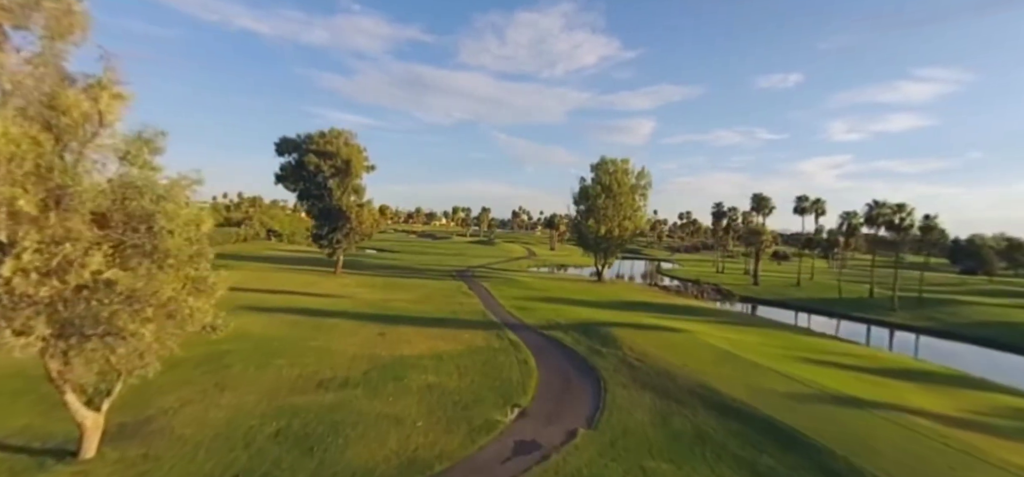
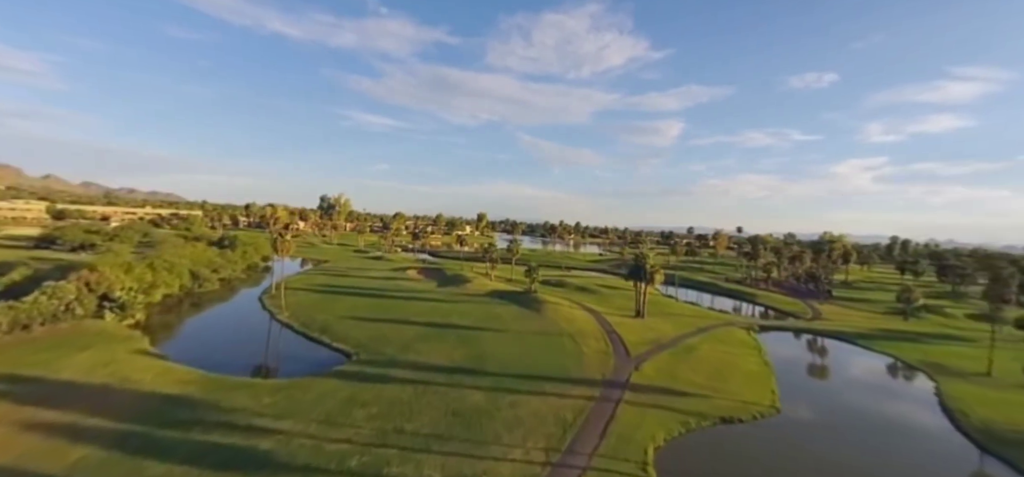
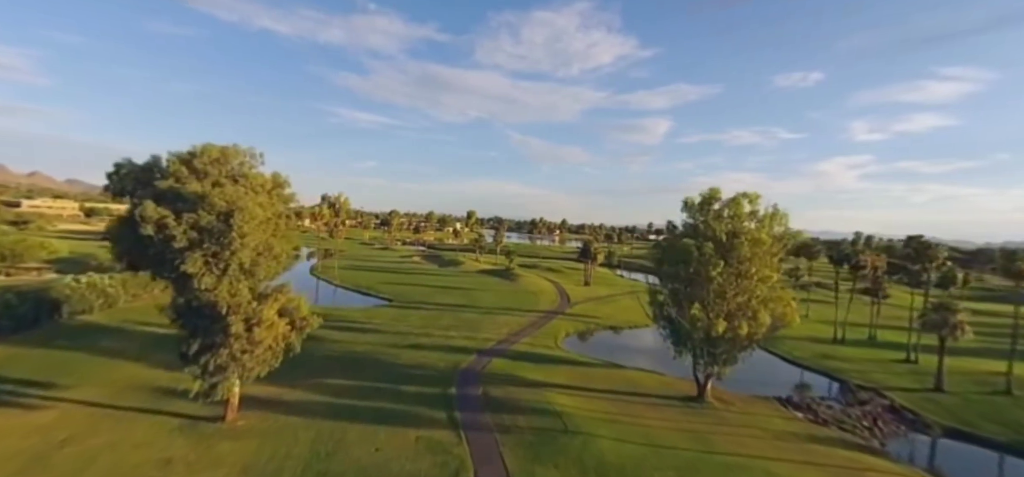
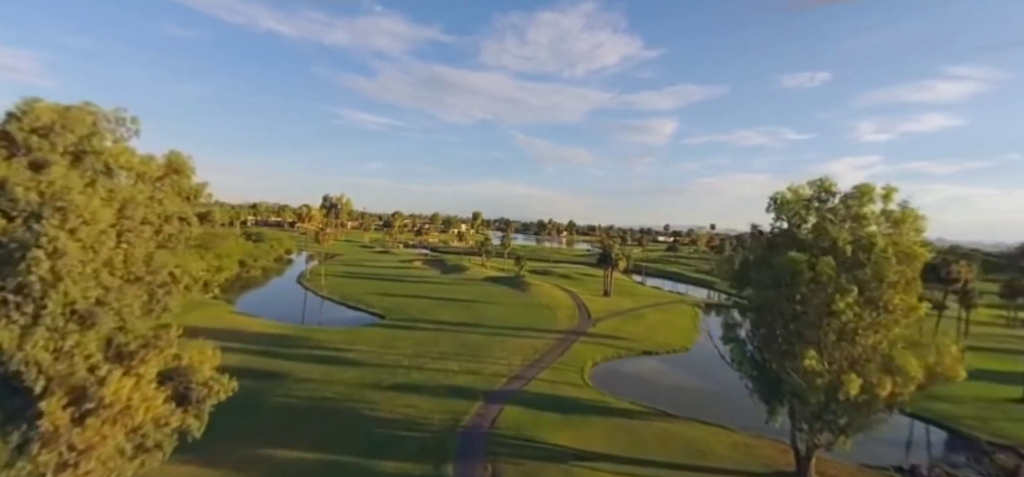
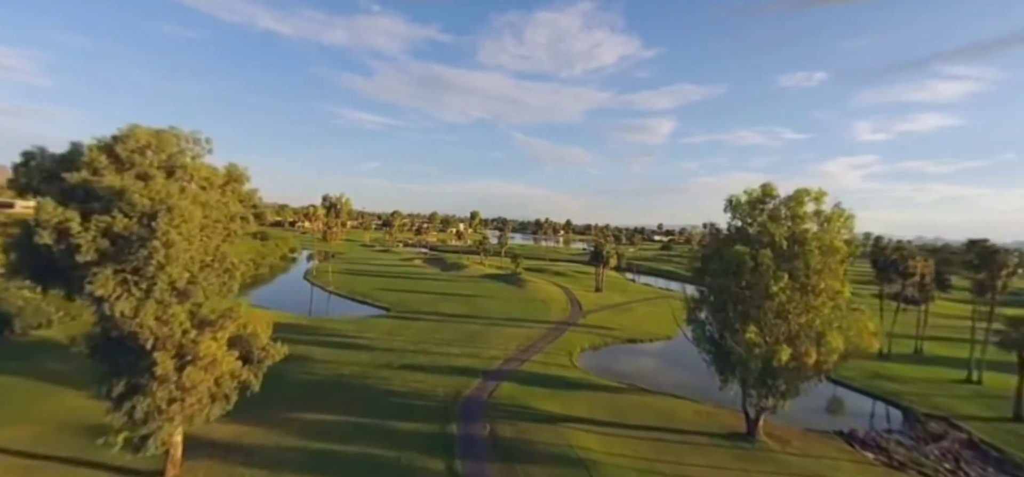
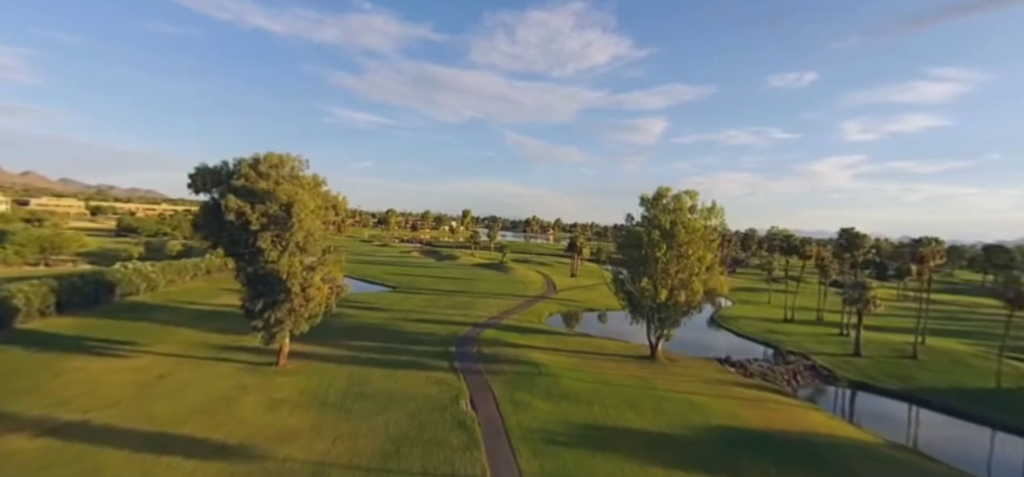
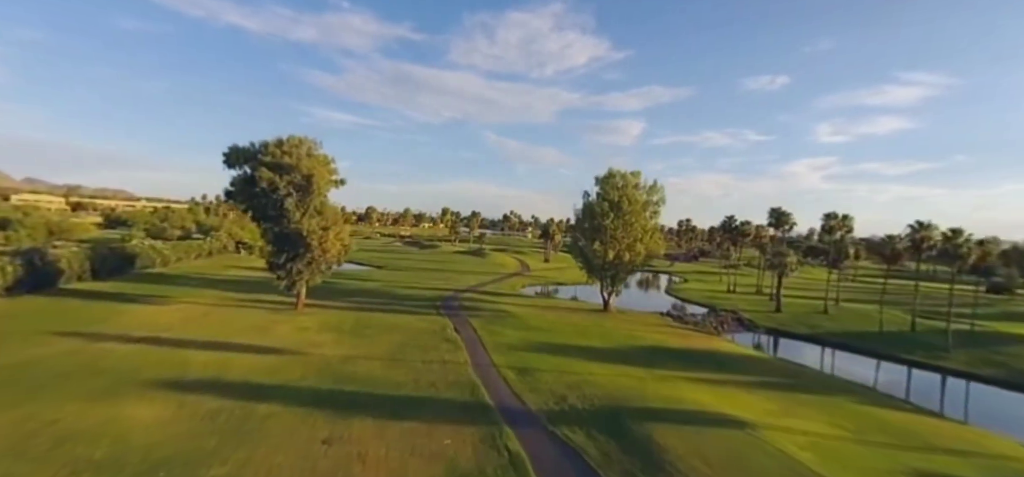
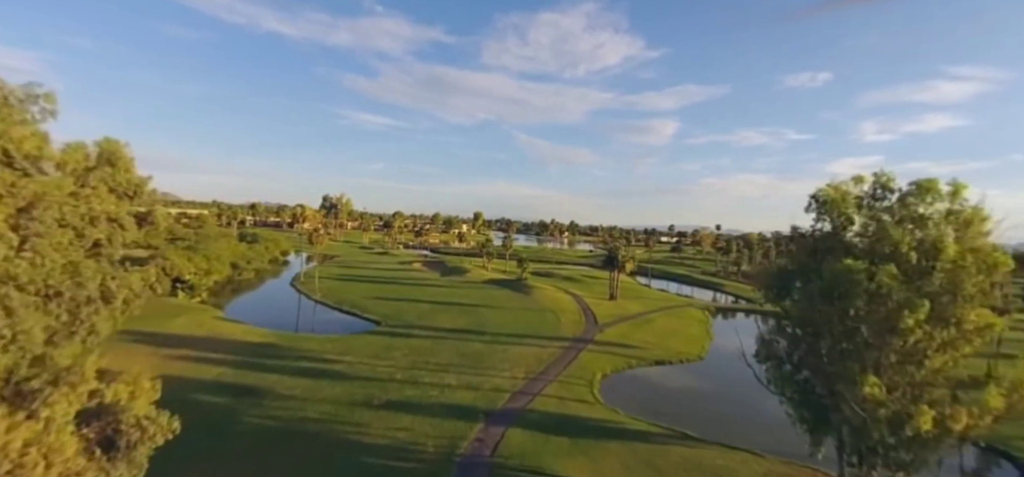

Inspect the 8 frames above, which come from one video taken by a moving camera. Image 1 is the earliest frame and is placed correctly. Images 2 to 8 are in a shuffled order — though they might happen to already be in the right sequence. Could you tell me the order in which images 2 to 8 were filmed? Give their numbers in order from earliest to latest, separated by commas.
7, 6, 3, 5, 4, 8, 2
